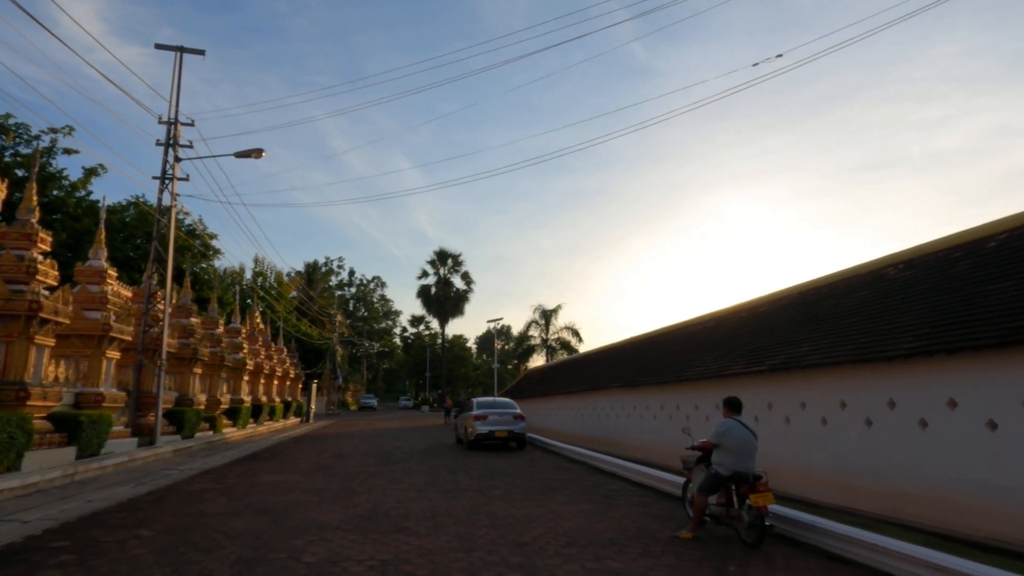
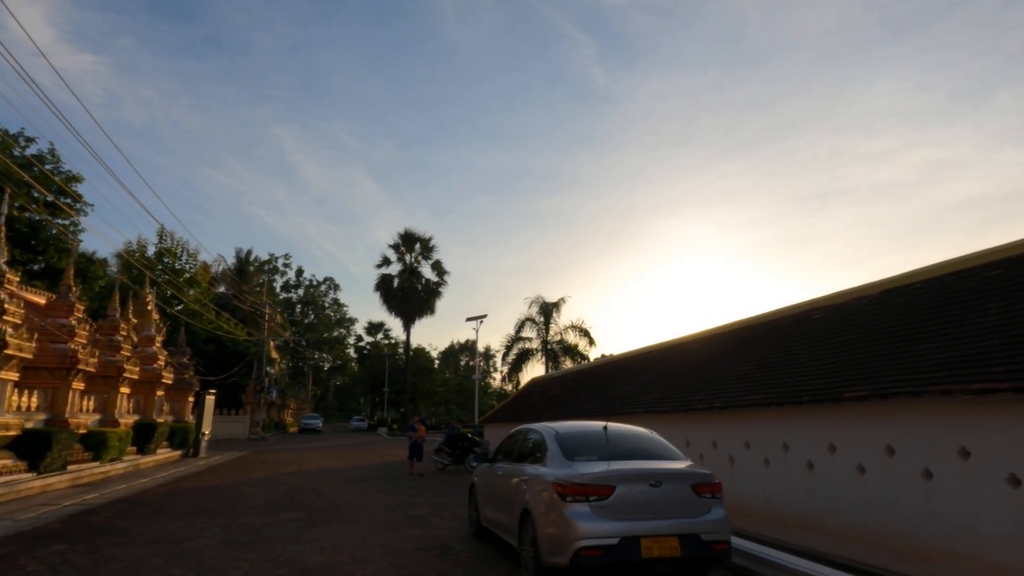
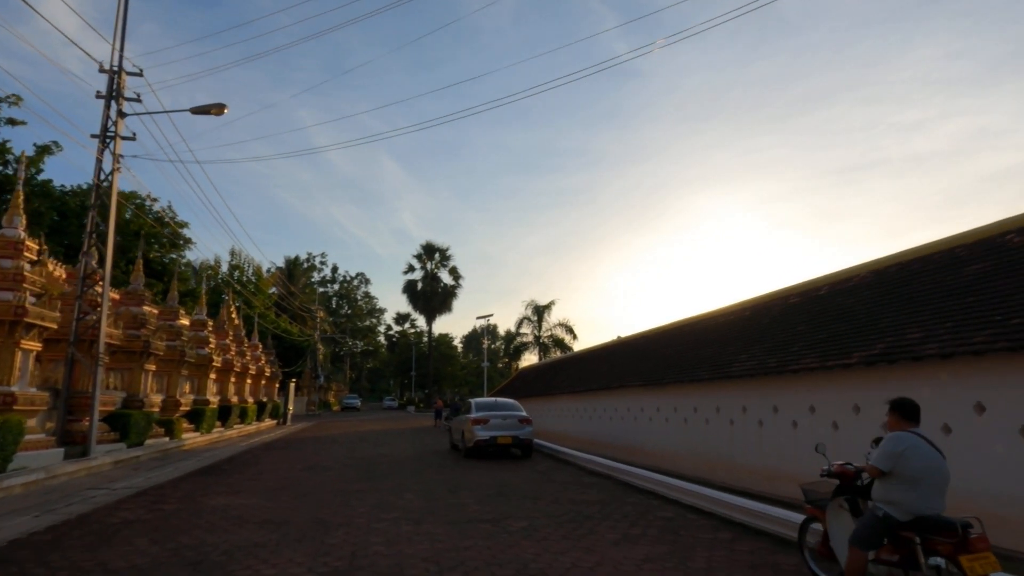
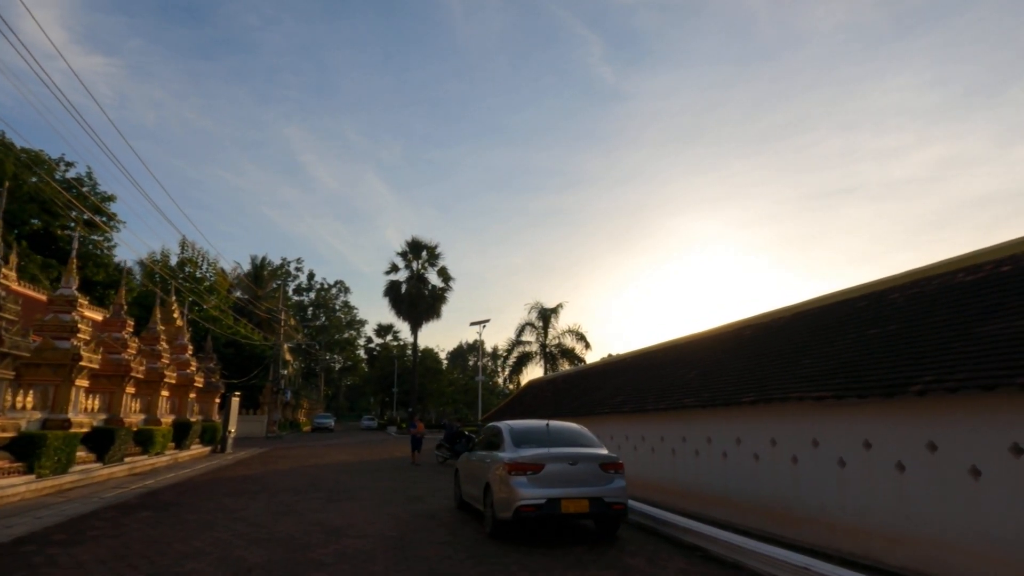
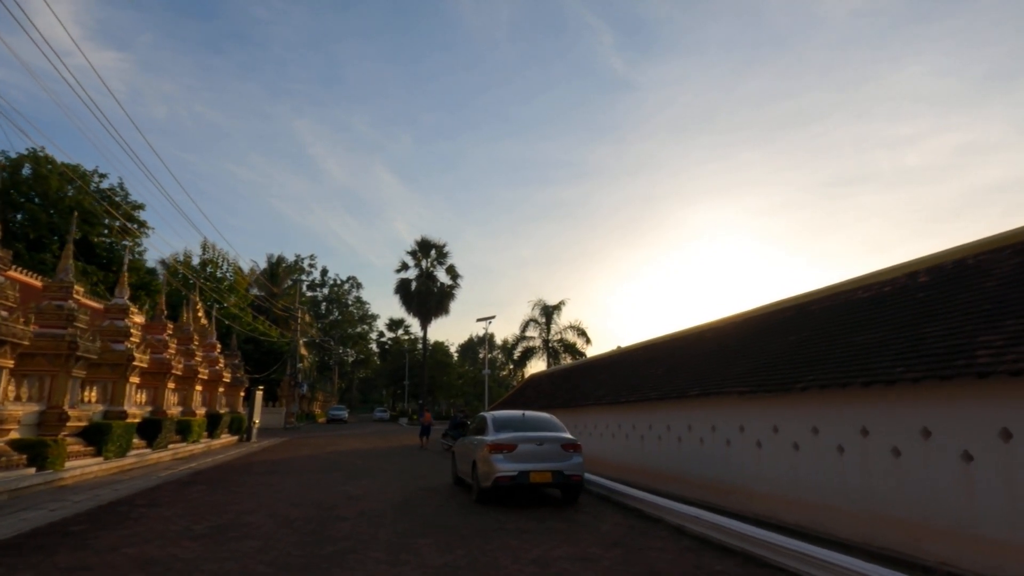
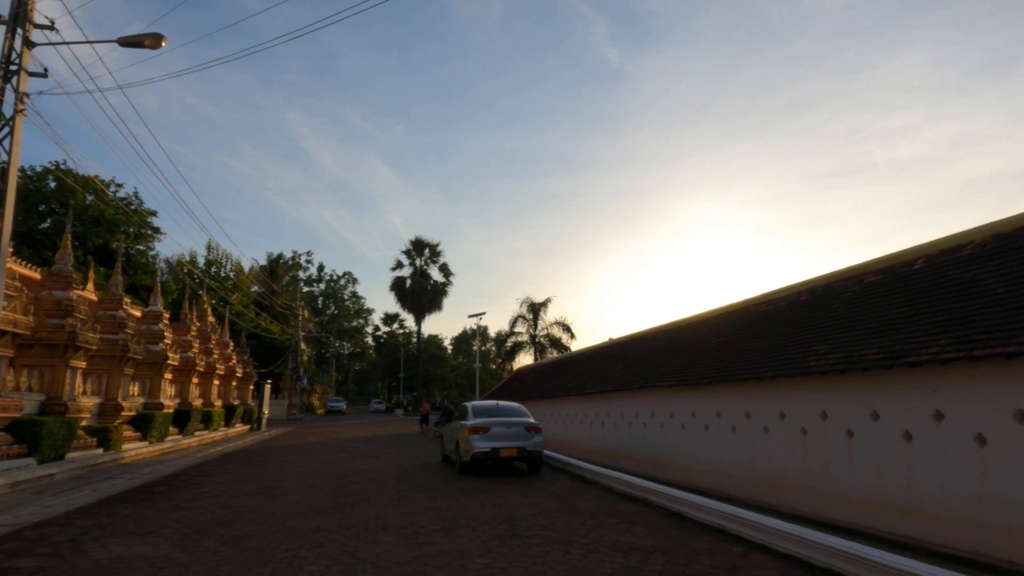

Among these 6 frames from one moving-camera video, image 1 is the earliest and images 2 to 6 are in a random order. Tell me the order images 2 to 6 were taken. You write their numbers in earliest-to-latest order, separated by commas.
3, 6, 5, 4, 2
